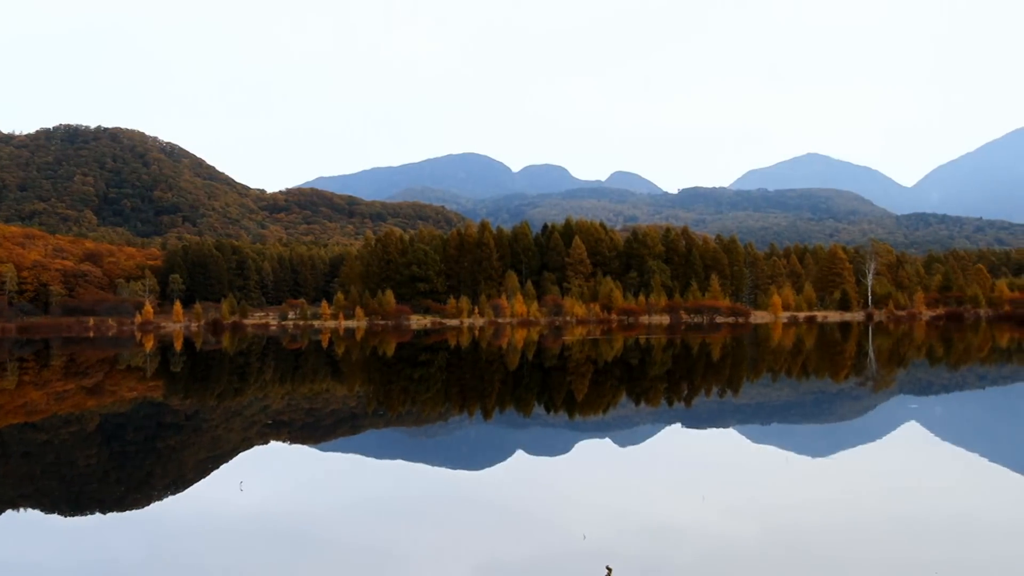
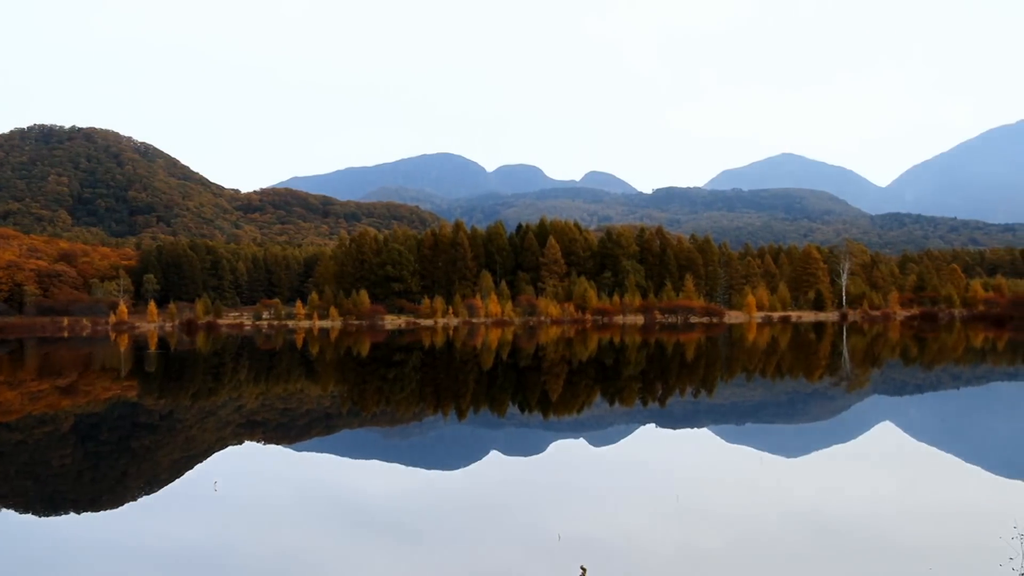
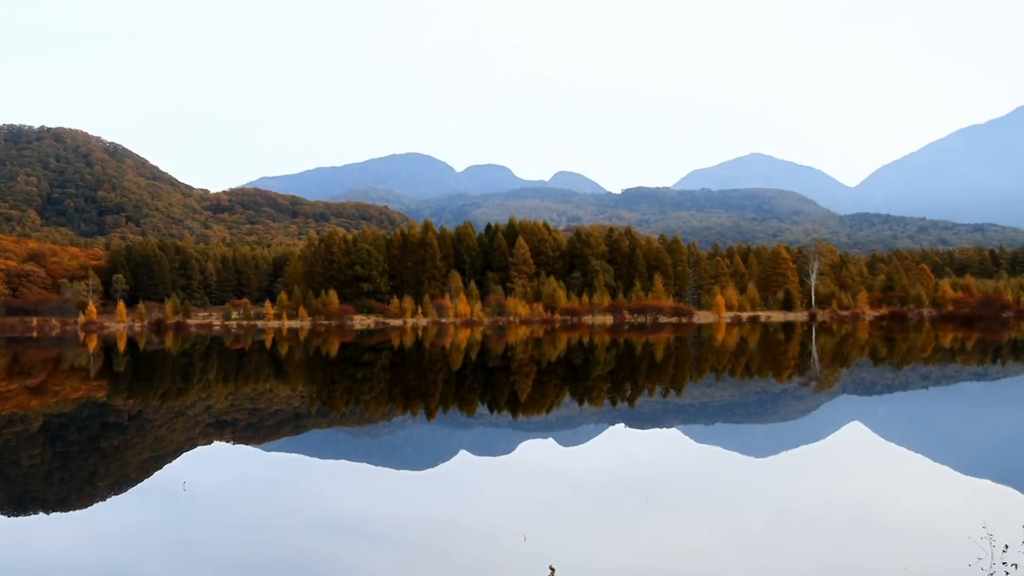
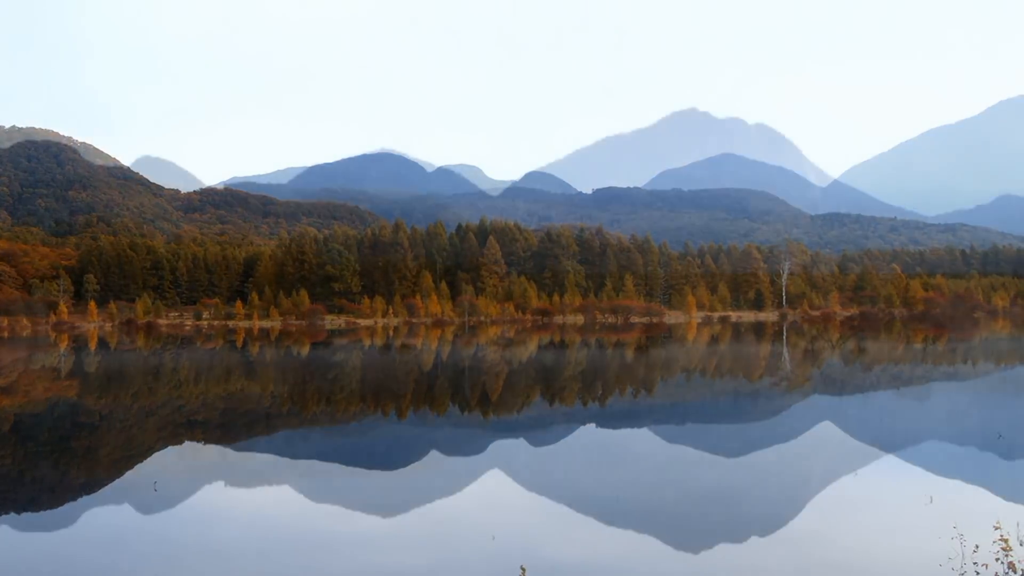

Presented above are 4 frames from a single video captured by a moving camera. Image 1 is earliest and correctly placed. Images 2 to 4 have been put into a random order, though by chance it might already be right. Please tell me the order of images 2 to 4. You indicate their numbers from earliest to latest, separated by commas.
2, 3, 4
